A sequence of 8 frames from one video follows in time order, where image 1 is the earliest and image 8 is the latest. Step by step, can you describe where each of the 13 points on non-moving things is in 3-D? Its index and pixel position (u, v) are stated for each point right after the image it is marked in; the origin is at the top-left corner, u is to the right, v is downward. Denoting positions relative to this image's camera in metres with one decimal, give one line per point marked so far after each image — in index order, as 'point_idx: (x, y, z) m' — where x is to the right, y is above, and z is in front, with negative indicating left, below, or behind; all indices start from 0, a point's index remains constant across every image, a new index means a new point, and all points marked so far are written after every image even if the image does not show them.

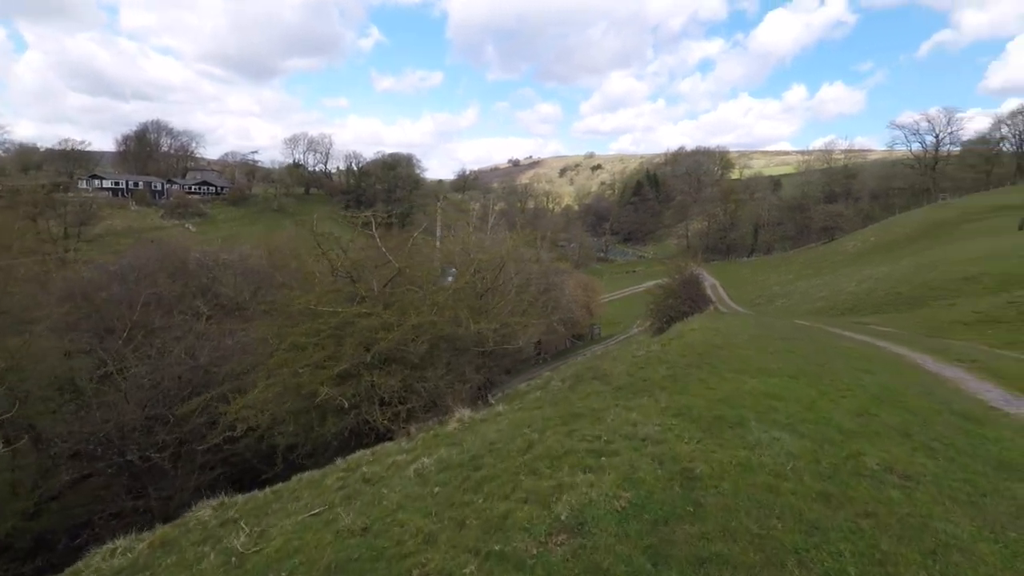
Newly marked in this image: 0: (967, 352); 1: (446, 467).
0: (+14.3, -2.0, +18.3) m
1: (-1.0, -2.8, +8.9) m
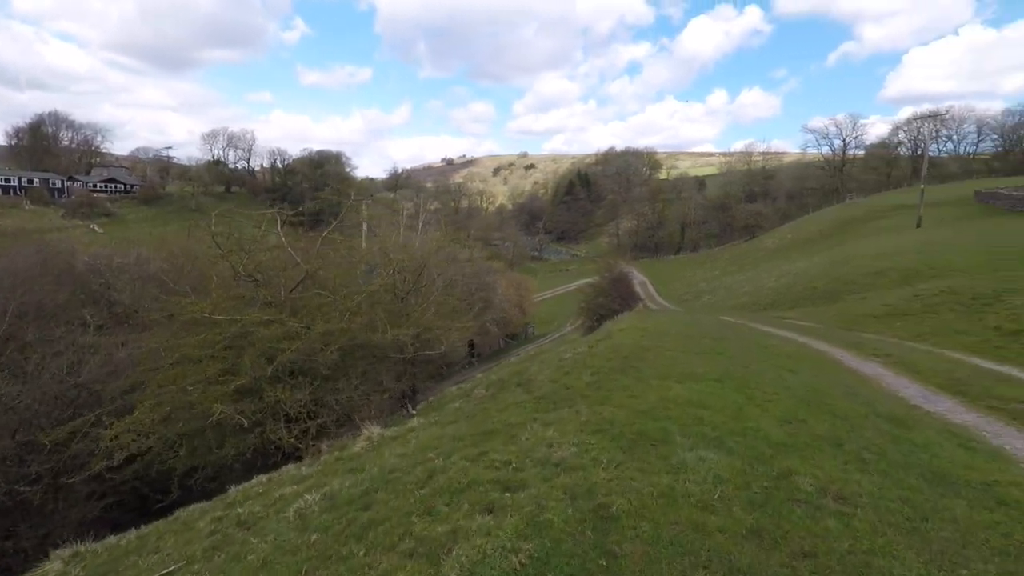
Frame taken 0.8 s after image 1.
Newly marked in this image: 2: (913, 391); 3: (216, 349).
0: (+11.8, -1.8, +18.6) m
1: (-2.4, -2.9, +7.6) m
2: (+8.3, -2.2, +12.1) m
3: (-8.8, -1.8, +17.3) m
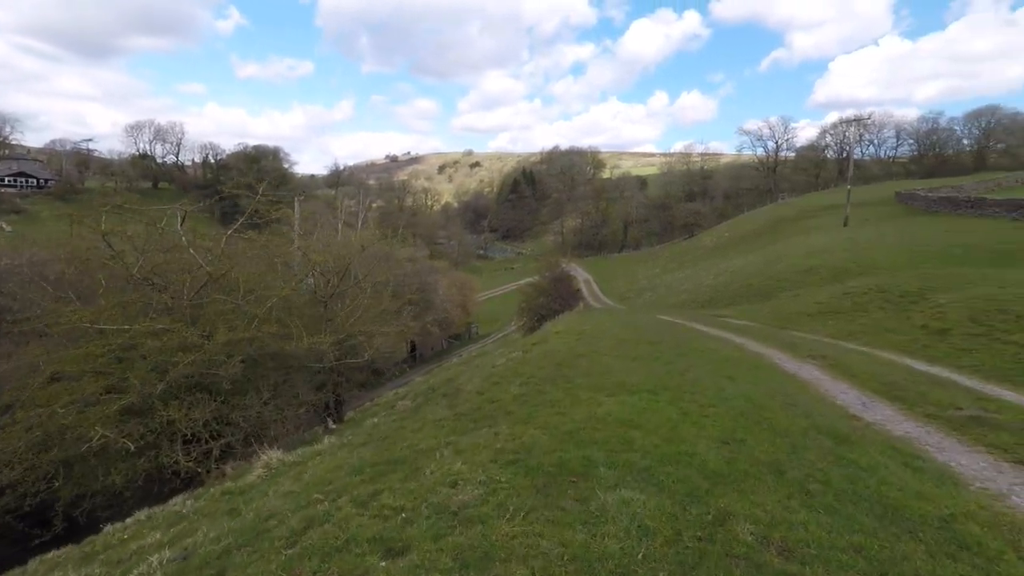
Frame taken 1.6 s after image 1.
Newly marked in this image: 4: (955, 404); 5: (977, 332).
0: (+9.6, -1.8, +18.4) m
1: (-3.5, -3.0, +6.2) m
2: (+6.7, -2.2, +11.6) m
3: (-10.8, -2.0, +15.2) m
4: (+8.4, -2.2, +11.0) m
5: (+14.6, -1.4, +18.2) m
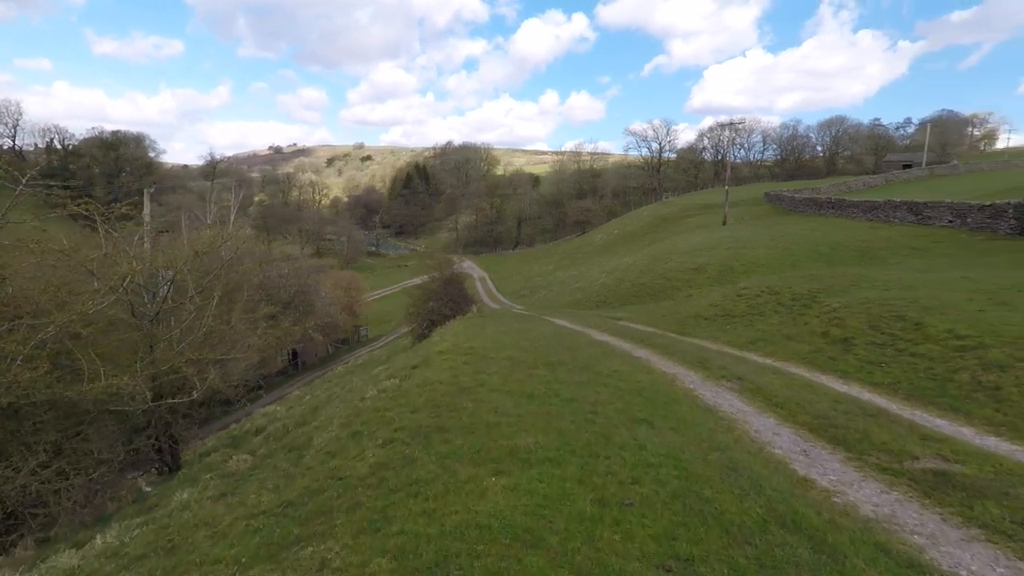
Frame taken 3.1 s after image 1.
0: (+6.1, -2.1, +16.7) m
1: (-4.6, -3.5, +2.4) m
2: (+4.5, -2.6, +9.6) m
3: (-13.4, -2.6, +10.0) m
4: (+6.3, -2.6, +9.3) m
5: (+11.0, -1.6, +17.5) m
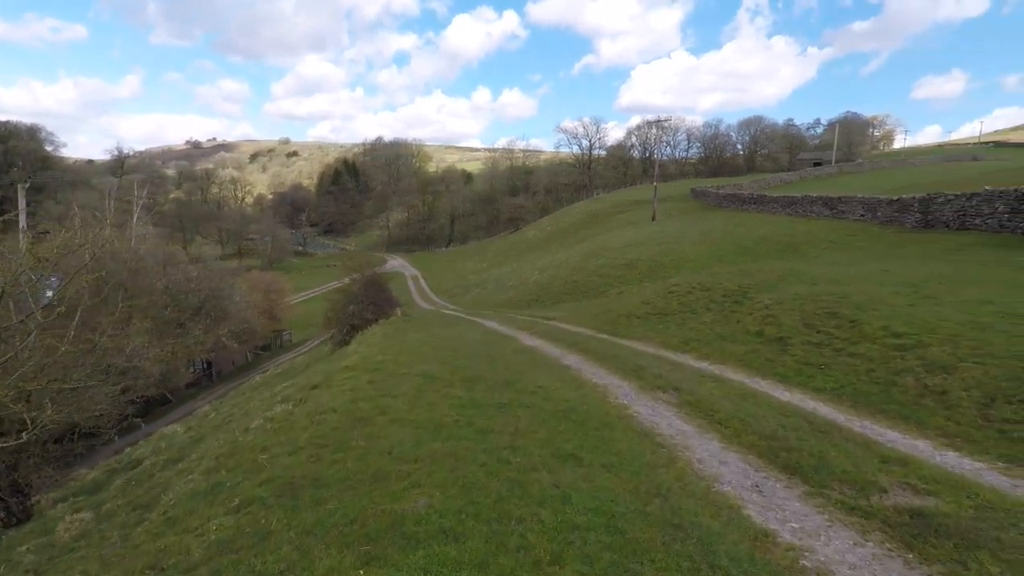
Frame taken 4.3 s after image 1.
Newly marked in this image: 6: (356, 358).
0: (+3.9, -2.1, +15.4) m
1: (-5.1, -3.8, 0.0) m
2: (+3.1, -2.7, +8.1) m
3: (-14.7, -3.0, +6.5) m
4: (+4.9, -2.6, +8.0) m
5: (+8.7, -1.5, +16.6) m
6: (-4.9, -2.2, +18.3) m
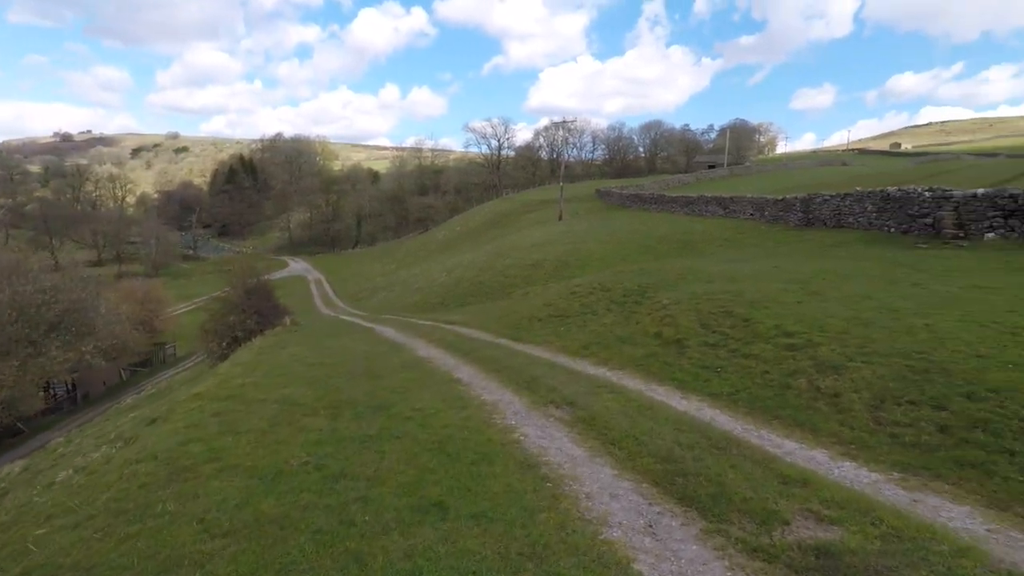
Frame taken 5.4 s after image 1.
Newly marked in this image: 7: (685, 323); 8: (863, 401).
0: (+1.1, -2.2, +14.3) m
1: (-5.5, -4.1, -2.3) m
2: (+1.4, -2.8, +7.0) m
3: (-16.0, -3.5, +2.8) m
4: (+3.2, -2.7, +7.1) m
5: (+5.6, -1.5, +16.3) m
6: (-8.1, -2.5, +15.9) m
7: (+5.5, -1.1, +18.4) m
8: (+6.6, -2.1, +11.0) m
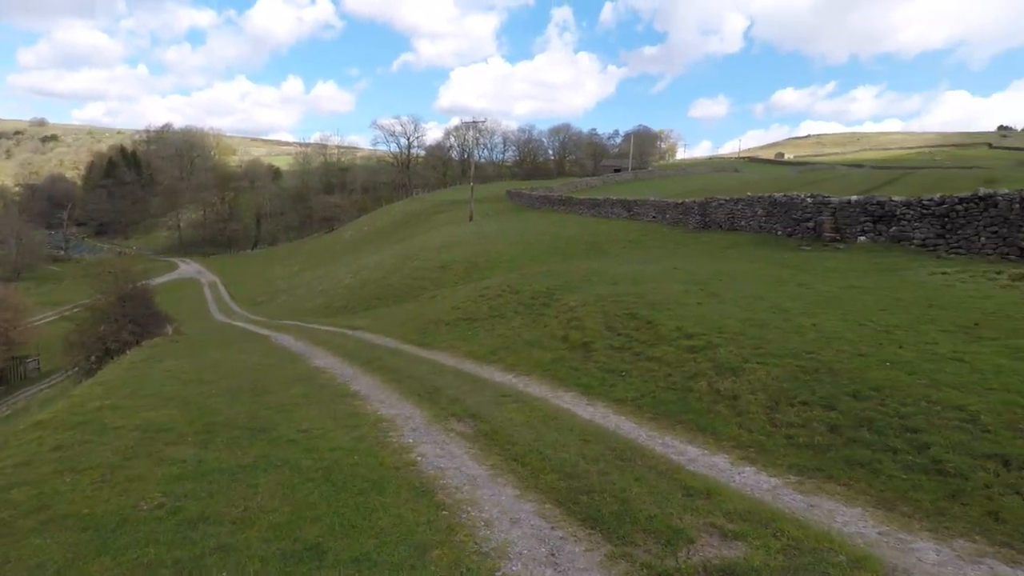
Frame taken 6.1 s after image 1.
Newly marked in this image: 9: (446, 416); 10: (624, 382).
0: (-1.2, -2.3, +13.6) m
1: (-5.3, -4.3, -3.8) m
2: (+0.2, -2.9, +6.5) m
3: (-16.4, -3.8, -0.3) m
4: (+1.9, -2.8, +6.9) m
5: (+2.9, -1.6, +16.3) m
6: (-10.5, -2.7, +13.8) m
7: (+2.5, -1.2, +18.3) m
8: (+4.8, -2.2, +11.2) m
9: (-1.3, -2.5, +11.5) m
10: (+2.7, -2.2, +13.7) m
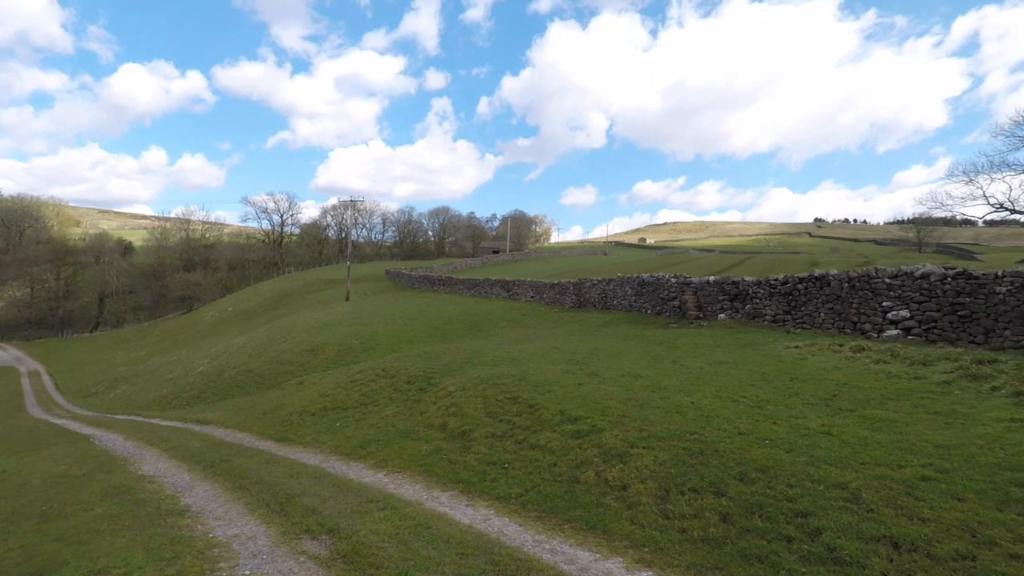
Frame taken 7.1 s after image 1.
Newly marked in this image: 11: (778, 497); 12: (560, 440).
0: (-3.9, -4.1, +11.7) m
1: (-4.3, -3.6, -6.3) m
2: (-1.0, -3.7, +4.9) m
3: (-15.9, -3.6, -5.1) m
4: (+0.6, -3.6, +5.6) m
5: (-0.3, -3.8, +15.1) m
6: (-13.0, -4.5, +9.9) m
7: (-1.2, -3.6, +17.1) m
8: (+2.5, -3.7, +10.5) m
9: (-3.5, -4.0, +9.6) m
10: (-0.1, -4.0, +12.6) m
11: (+4.2, -3.4, +9.3) m
12: (+1.1, -3.5, +13.5) m
